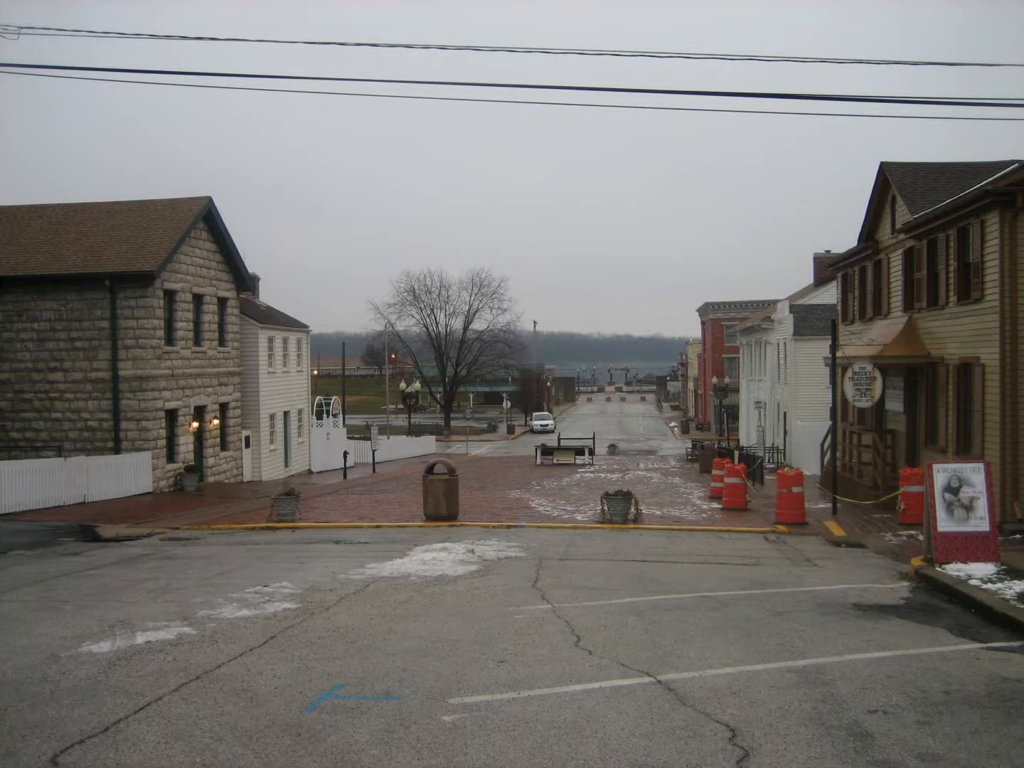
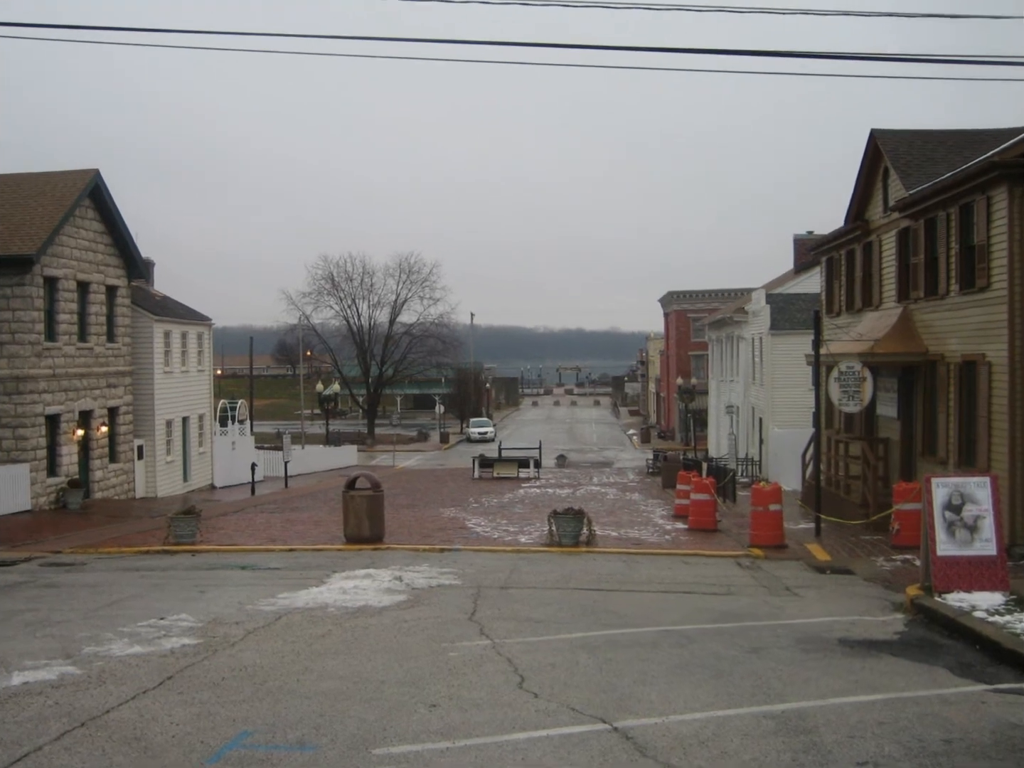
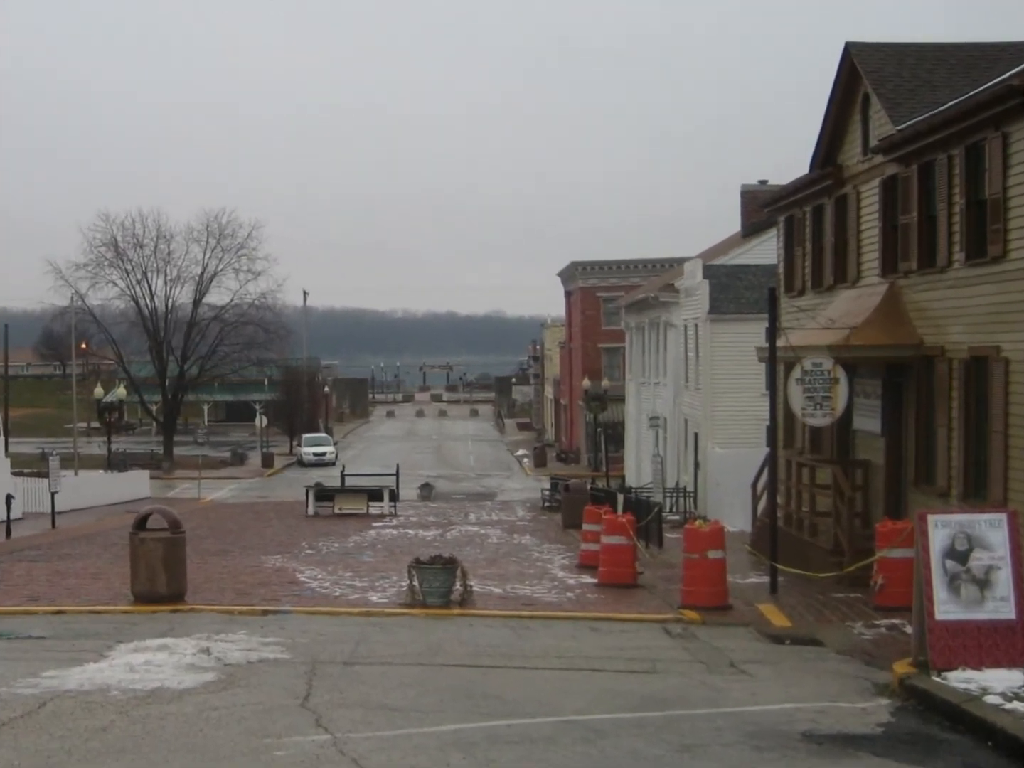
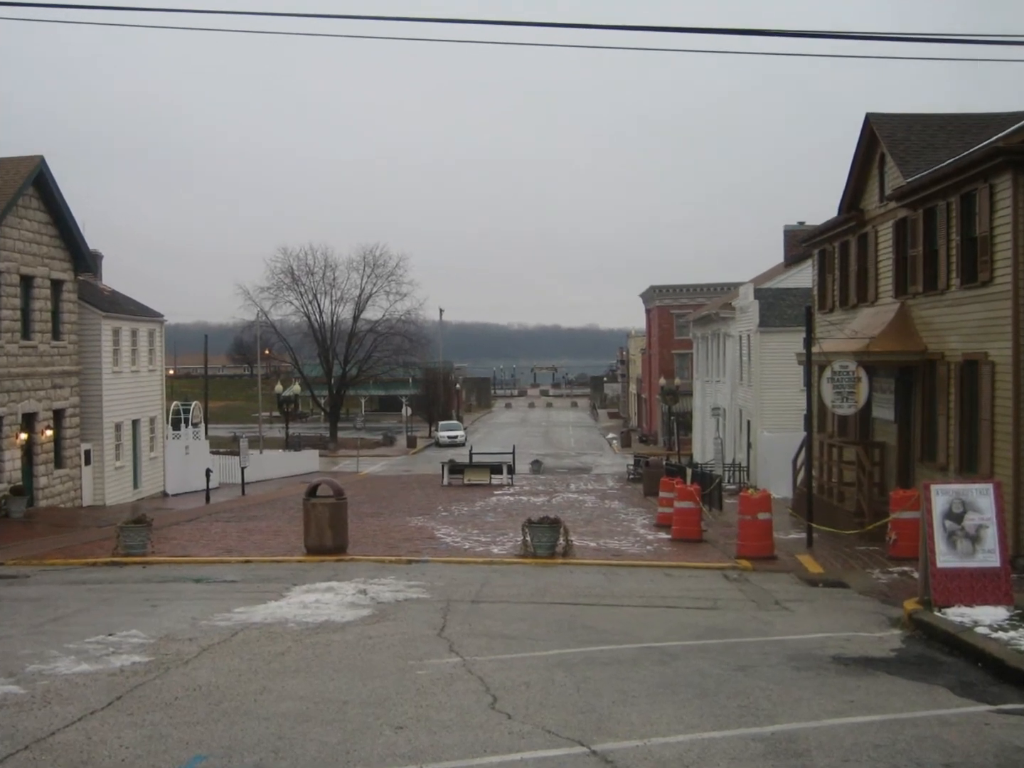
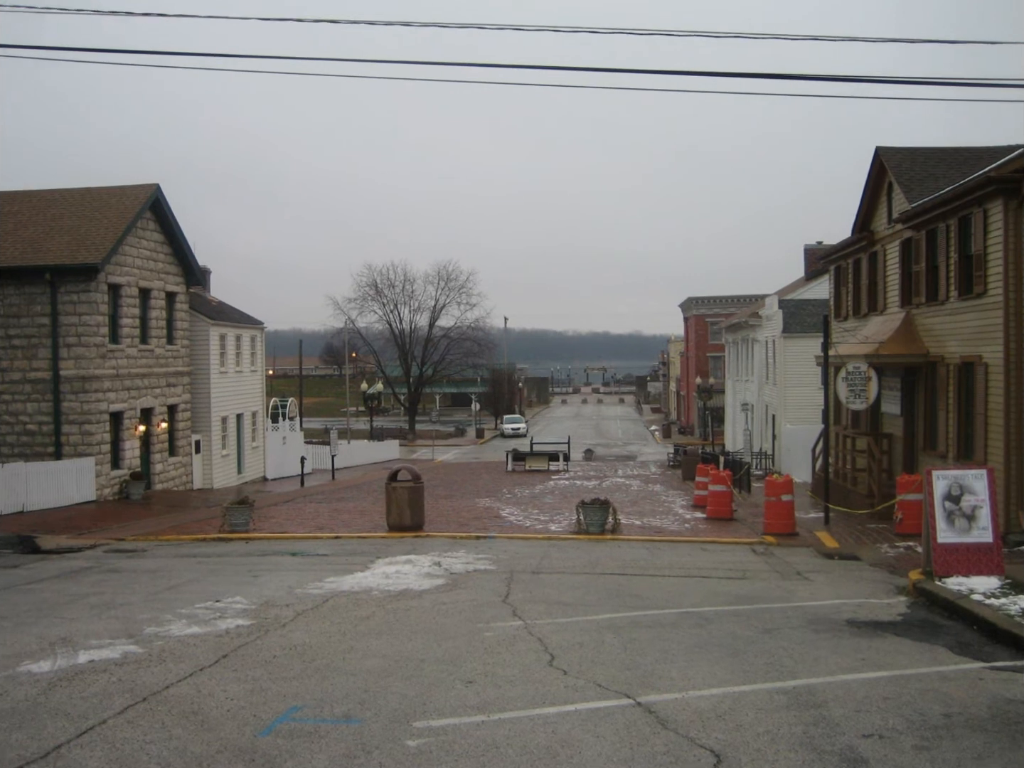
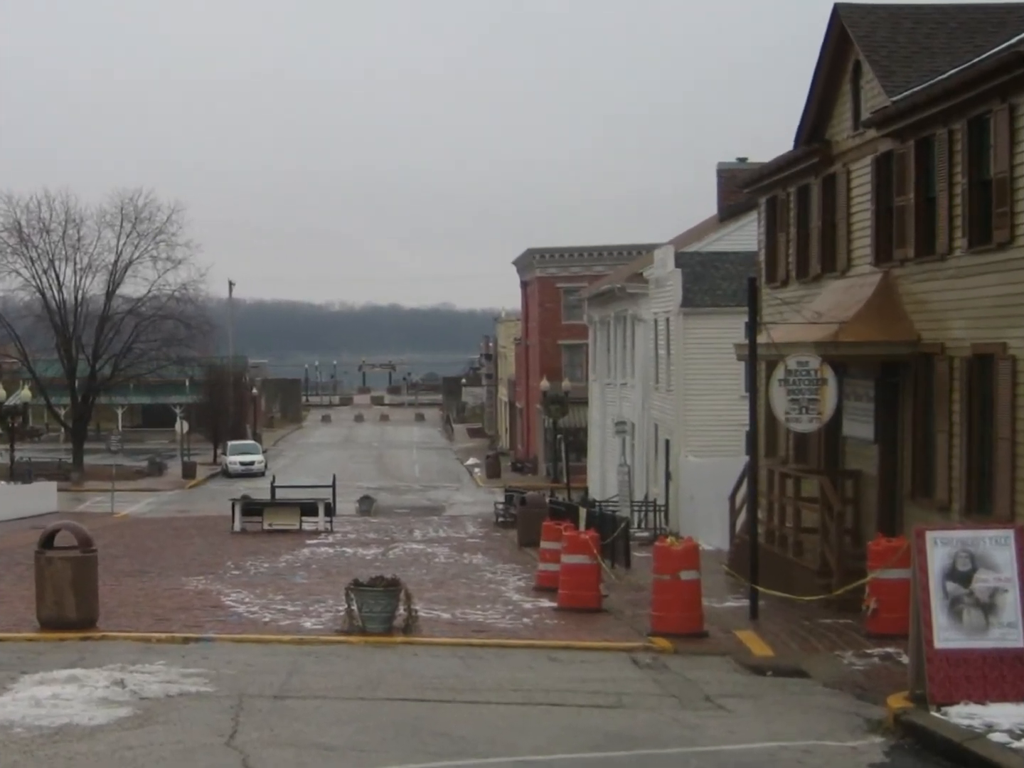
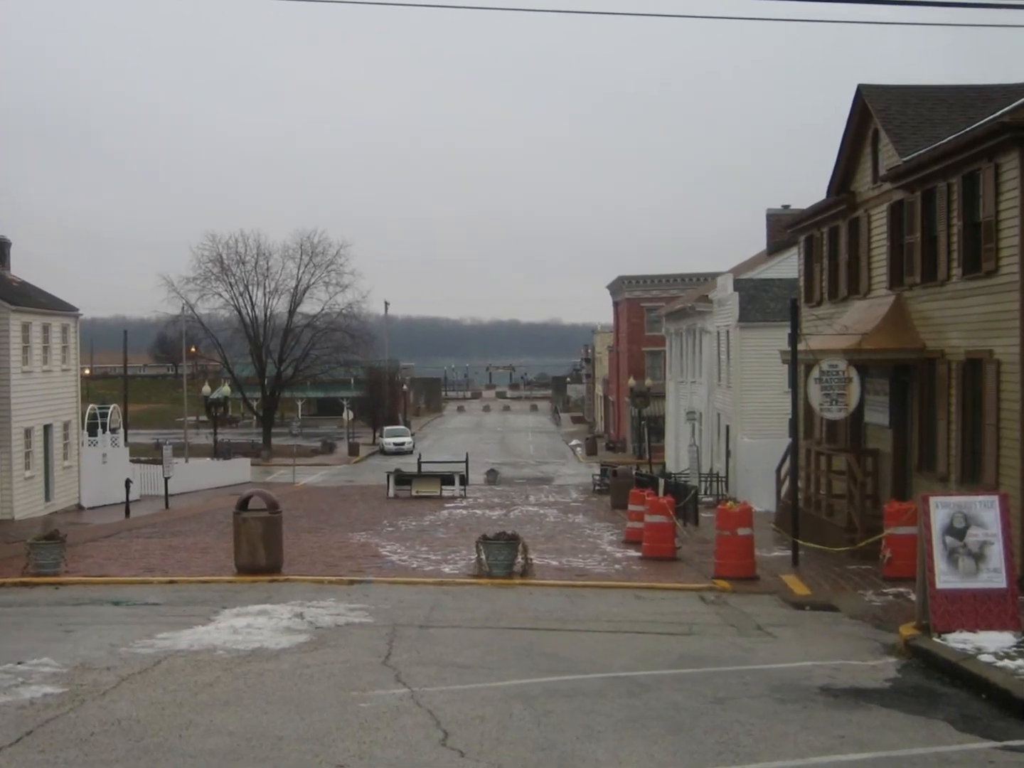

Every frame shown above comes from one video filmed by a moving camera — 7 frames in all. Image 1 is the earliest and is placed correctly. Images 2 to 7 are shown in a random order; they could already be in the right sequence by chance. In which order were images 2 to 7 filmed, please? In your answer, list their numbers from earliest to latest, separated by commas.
5, 2, 4, 7, 3, 6
